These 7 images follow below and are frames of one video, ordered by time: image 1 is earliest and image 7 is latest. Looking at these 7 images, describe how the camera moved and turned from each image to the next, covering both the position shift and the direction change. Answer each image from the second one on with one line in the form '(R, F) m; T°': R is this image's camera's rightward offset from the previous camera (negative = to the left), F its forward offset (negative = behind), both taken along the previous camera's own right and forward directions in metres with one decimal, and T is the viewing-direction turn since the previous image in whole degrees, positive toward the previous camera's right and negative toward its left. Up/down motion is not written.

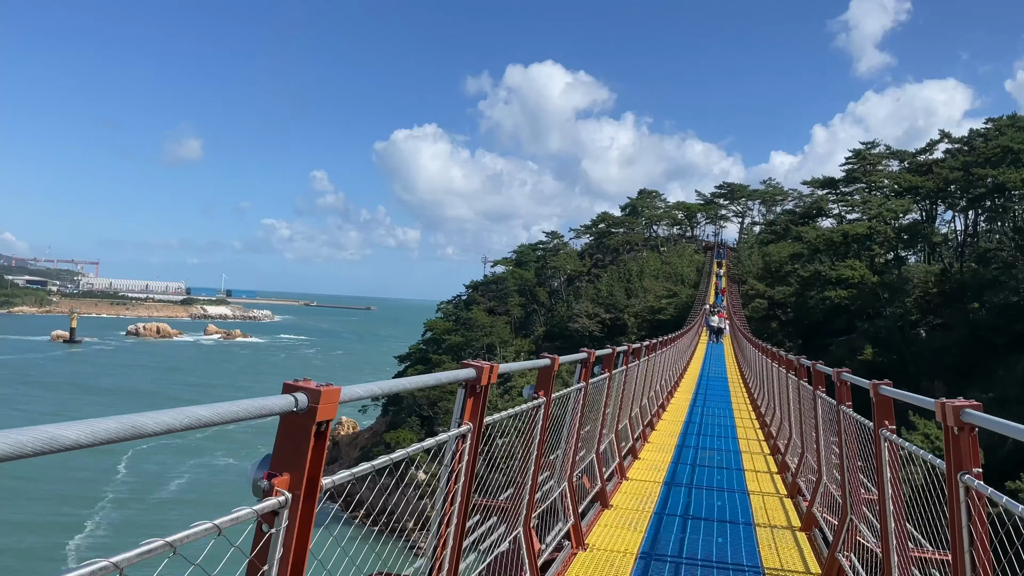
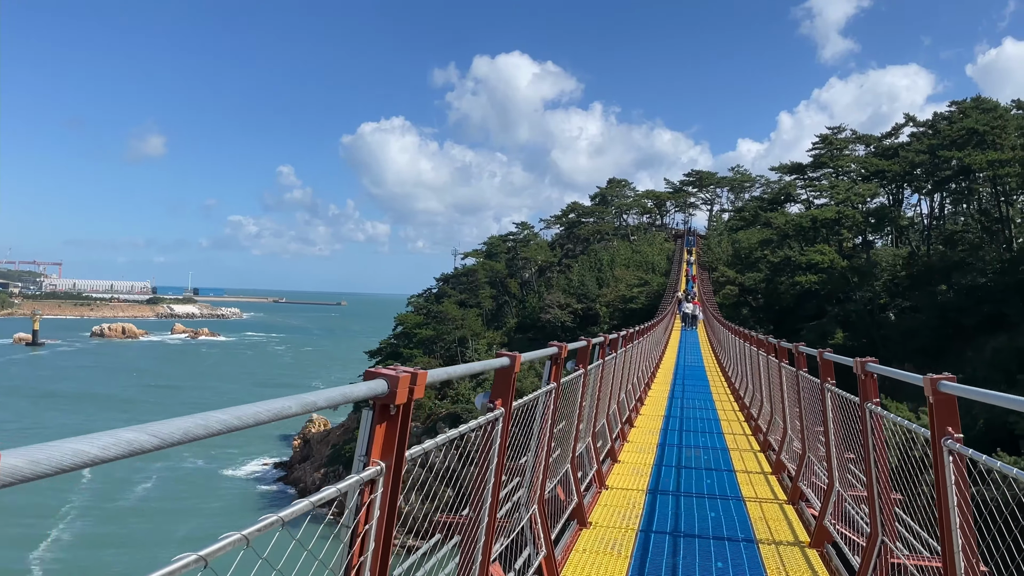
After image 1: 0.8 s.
(0.0, +0.4) m; +2°
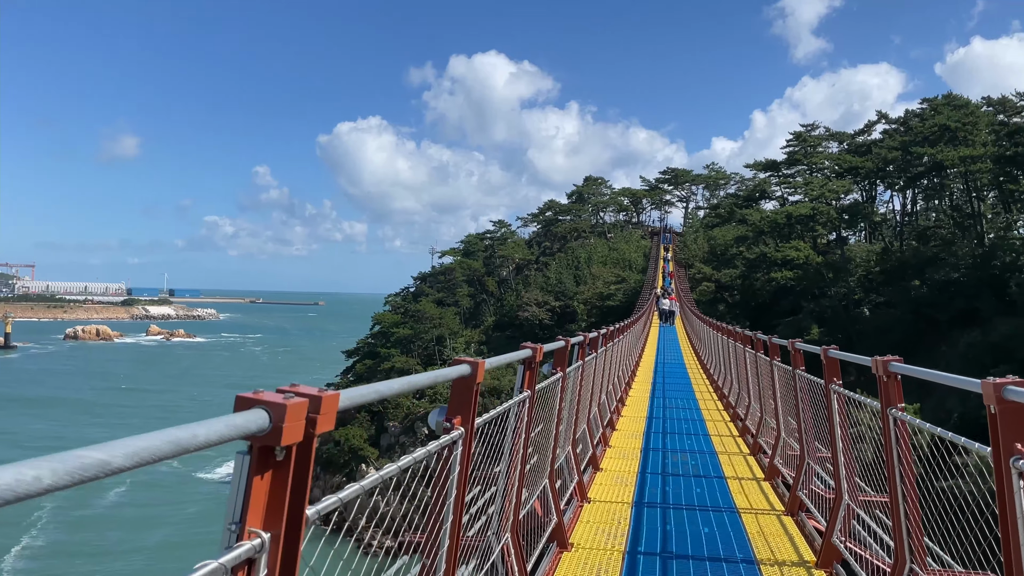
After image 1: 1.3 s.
(0.0, +0.2) m; +2°
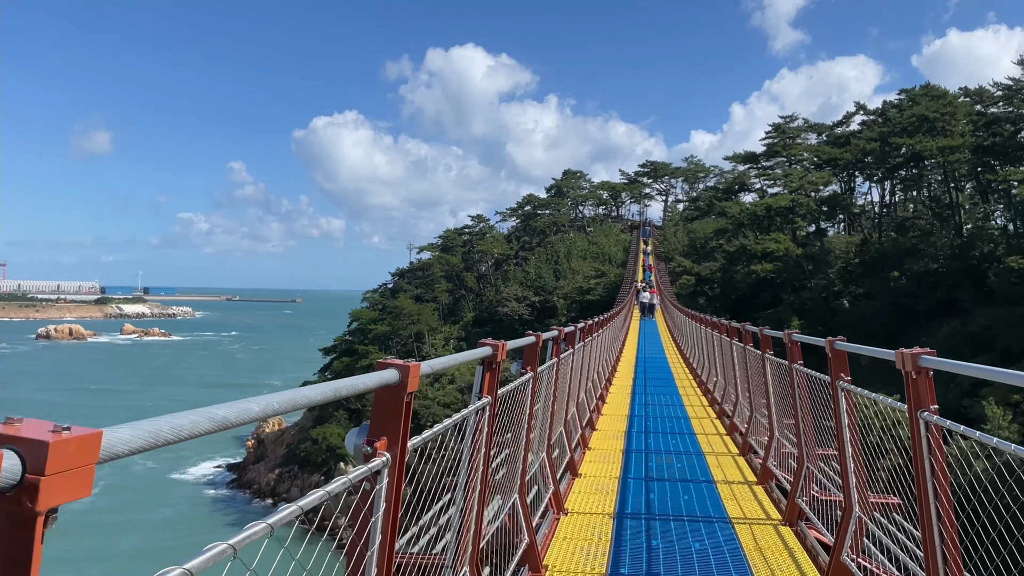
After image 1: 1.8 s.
(0.0, +0.4) m; +2°
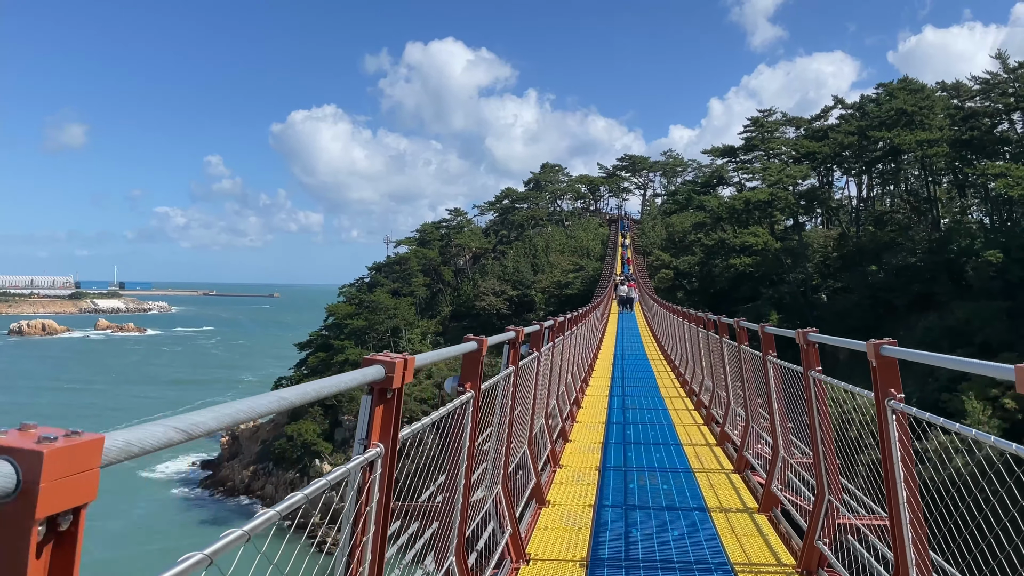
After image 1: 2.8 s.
(+0.1, +0.4) m; +2°
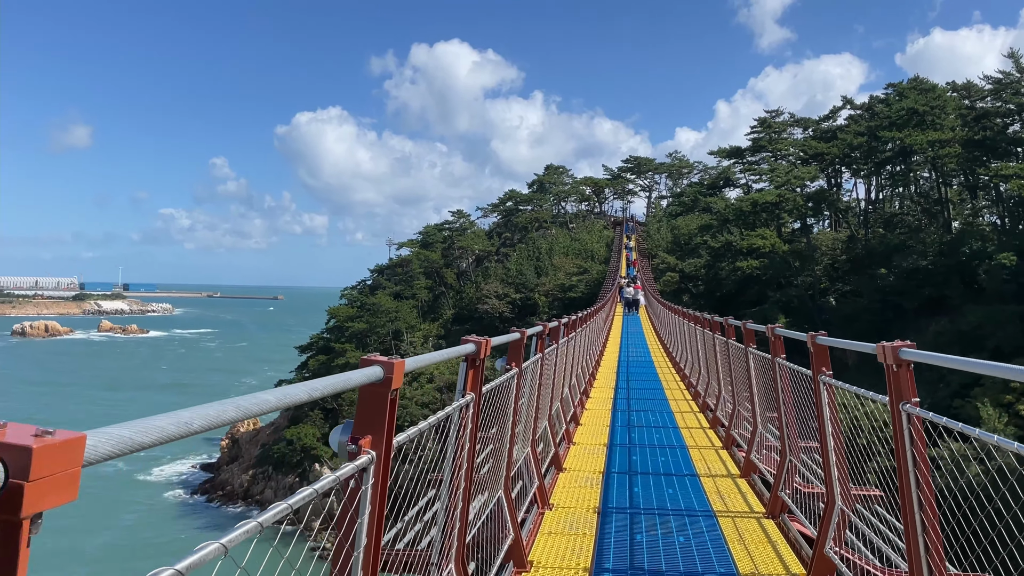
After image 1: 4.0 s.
(0.0, +0.4) m; 0°
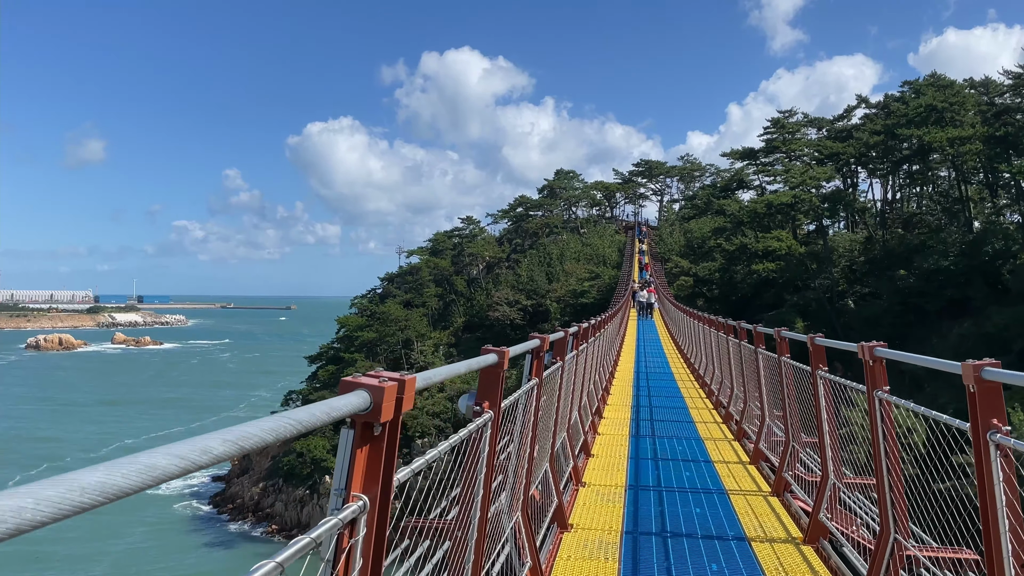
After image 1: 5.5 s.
(0.0, +0.3) m; -1°
